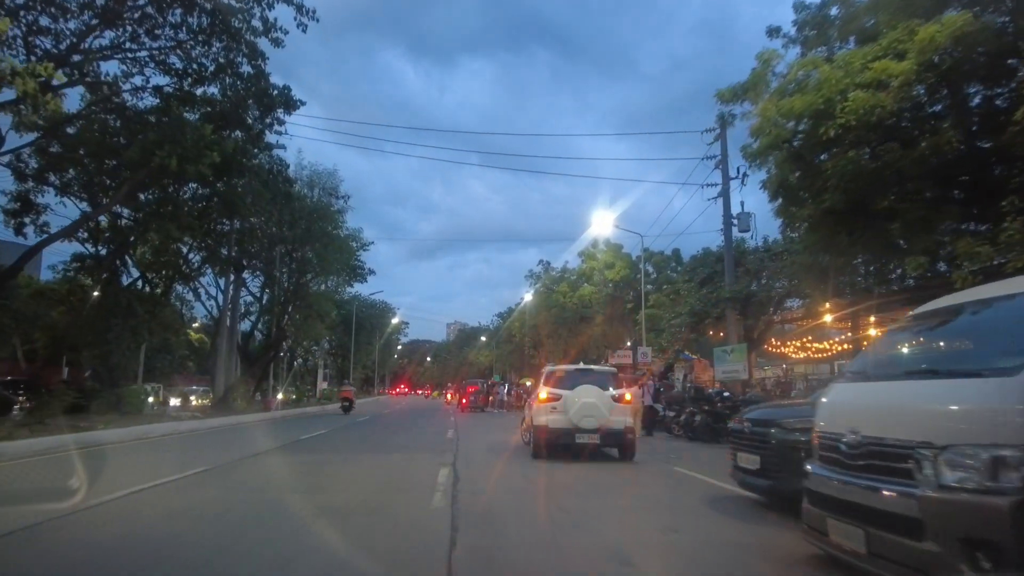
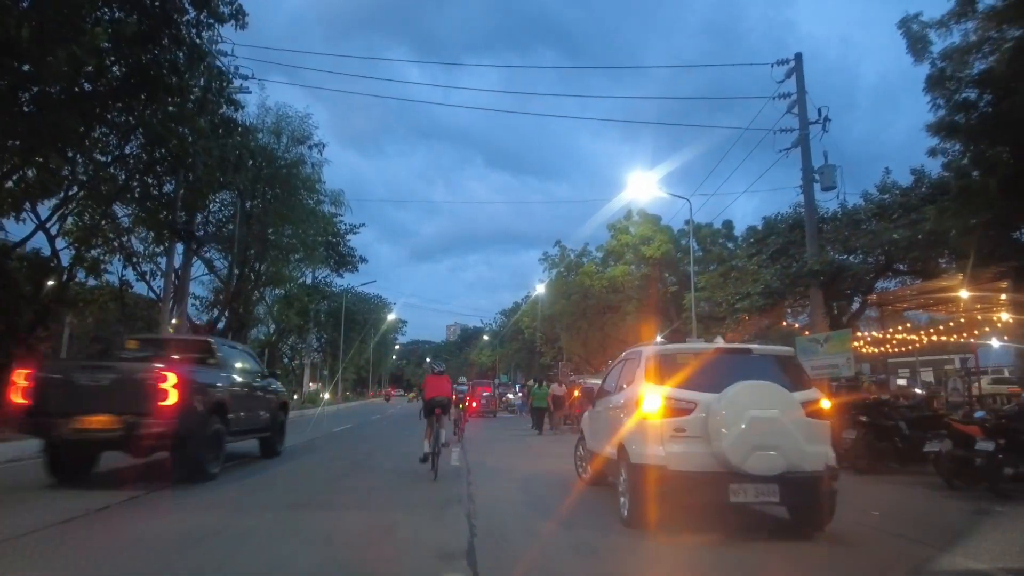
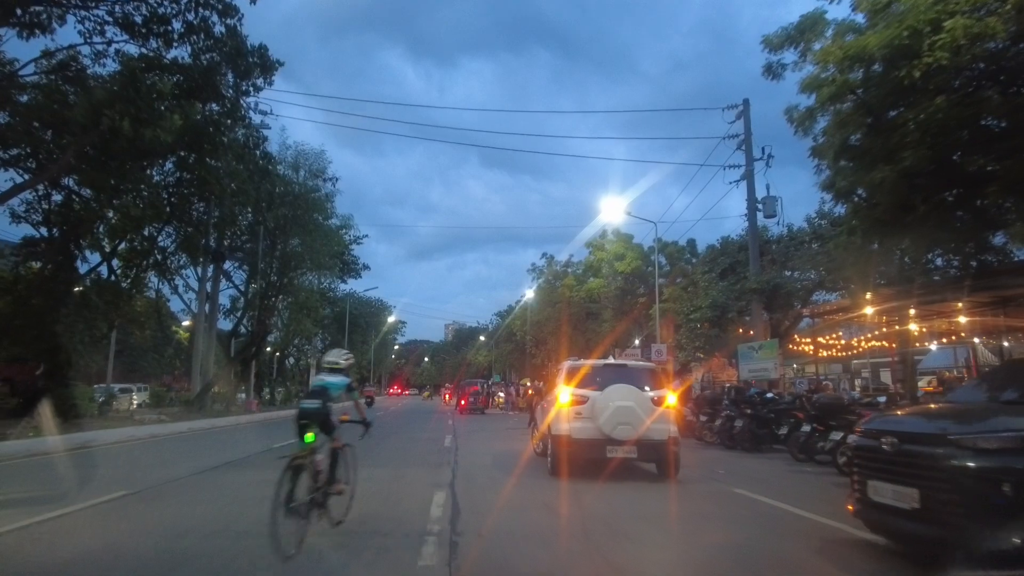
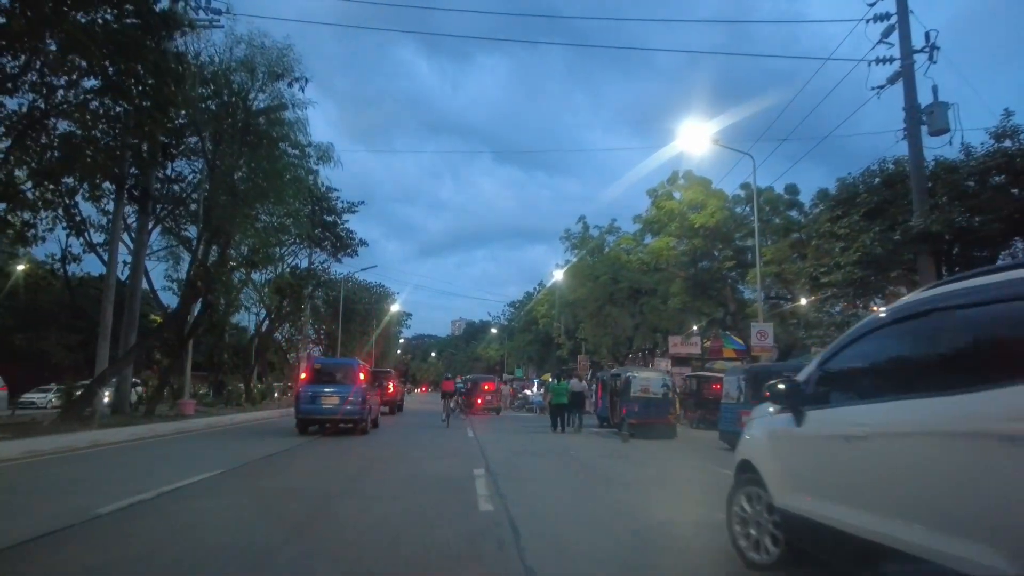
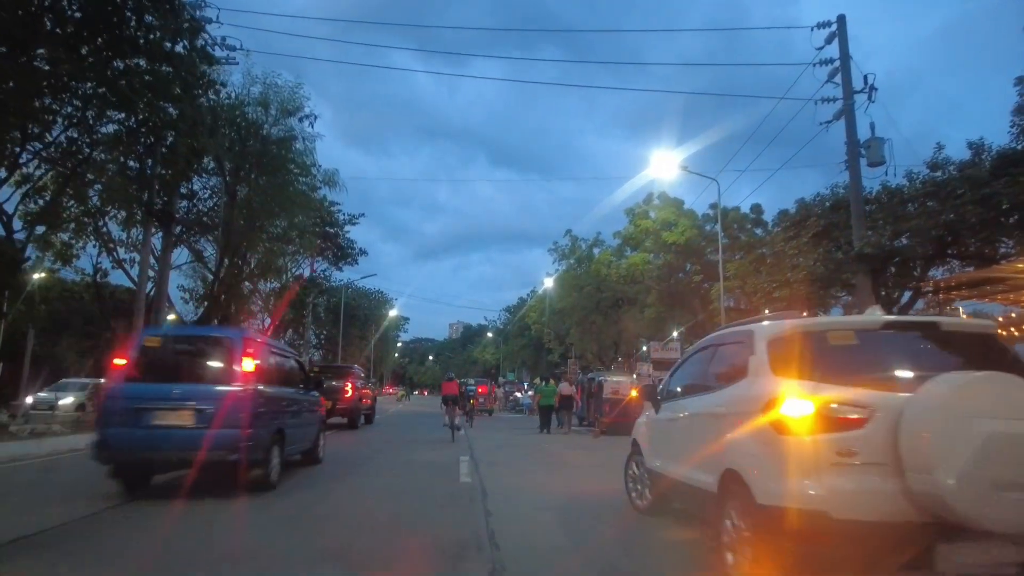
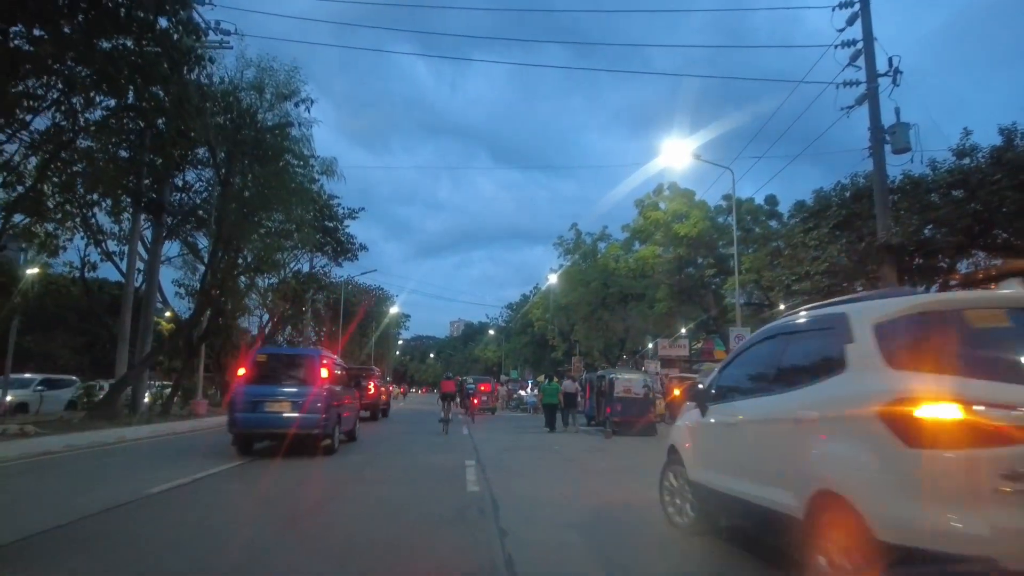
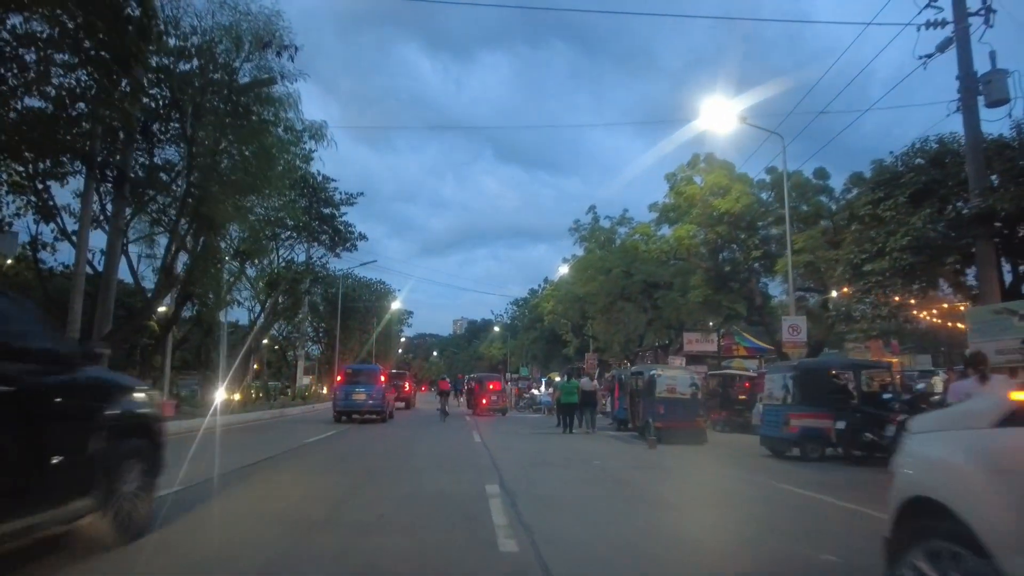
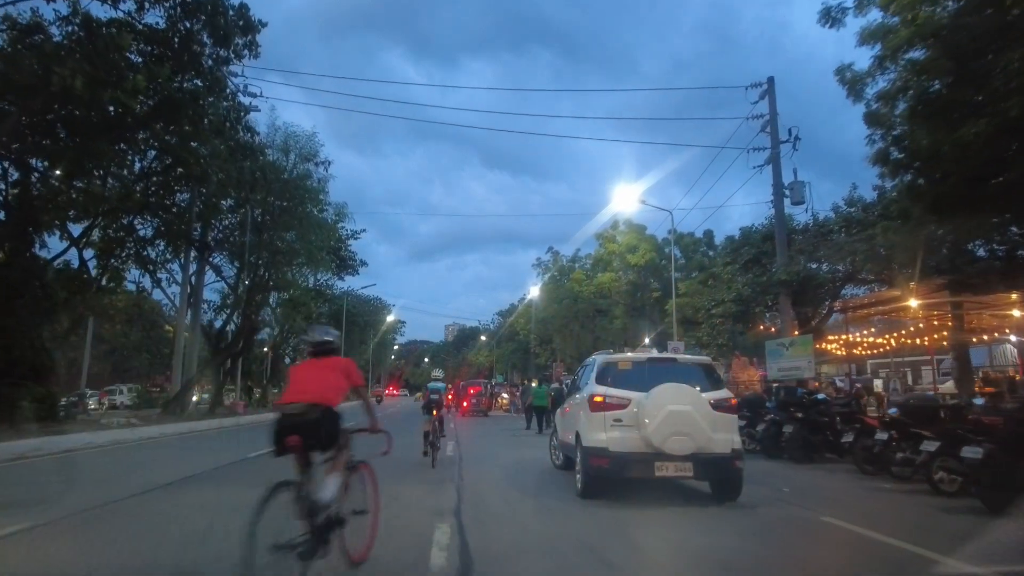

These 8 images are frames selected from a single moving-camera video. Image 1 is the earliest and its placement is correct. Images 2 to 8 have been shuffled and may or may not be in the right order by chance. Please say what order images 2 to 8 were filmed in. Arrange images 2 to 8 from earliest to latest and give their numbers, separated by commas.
3, 8, 2, 5, 6, 4, 7
